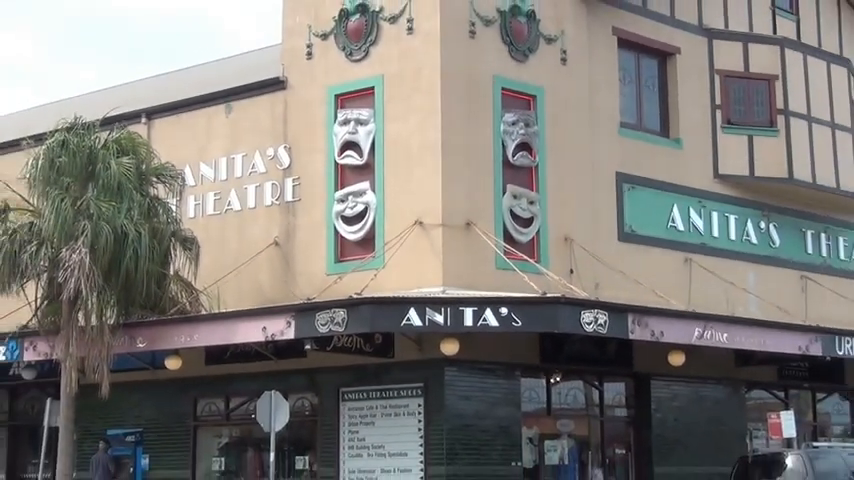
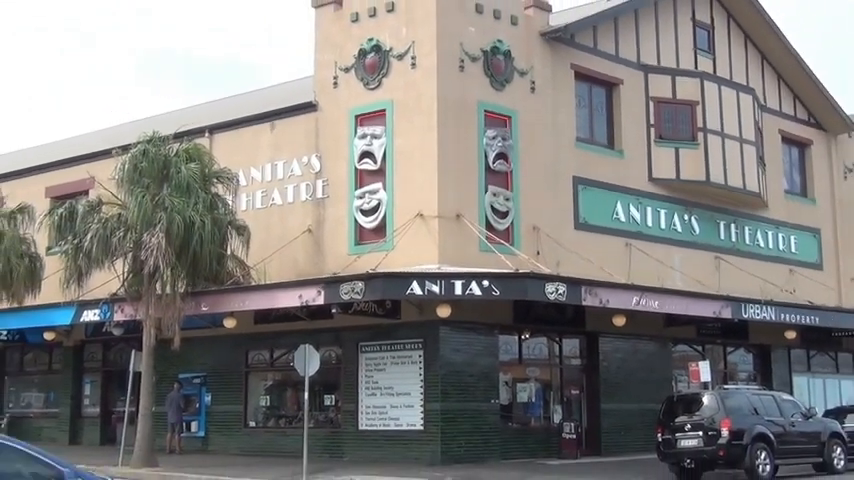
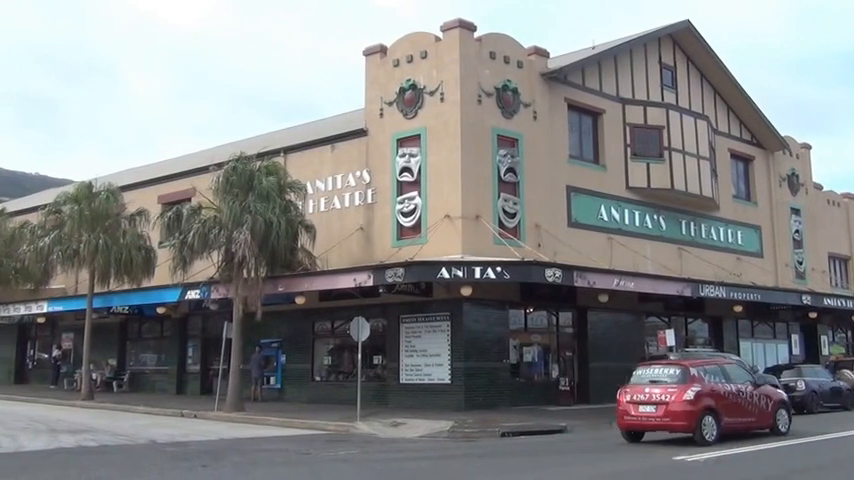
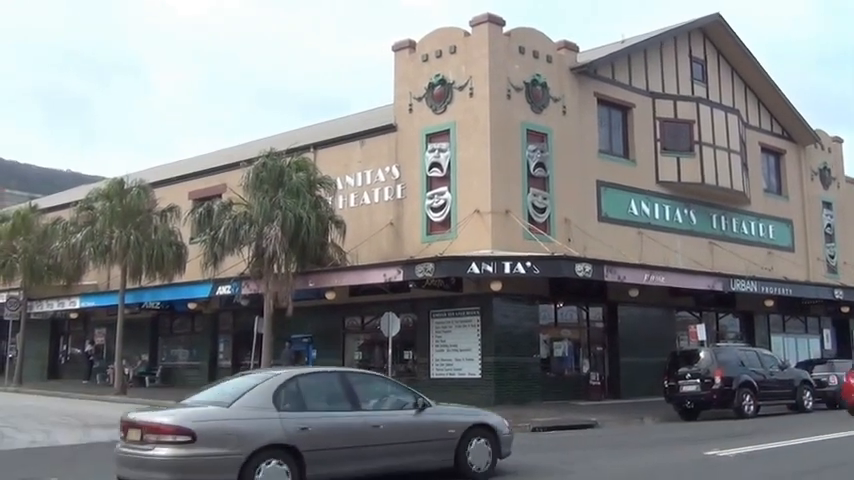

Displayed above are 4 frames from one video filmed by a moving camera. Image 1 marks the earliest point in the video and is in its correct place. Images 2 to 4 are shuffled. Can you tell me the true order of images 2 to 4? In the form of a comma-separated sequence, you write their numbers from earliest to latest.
2, 3, 4
